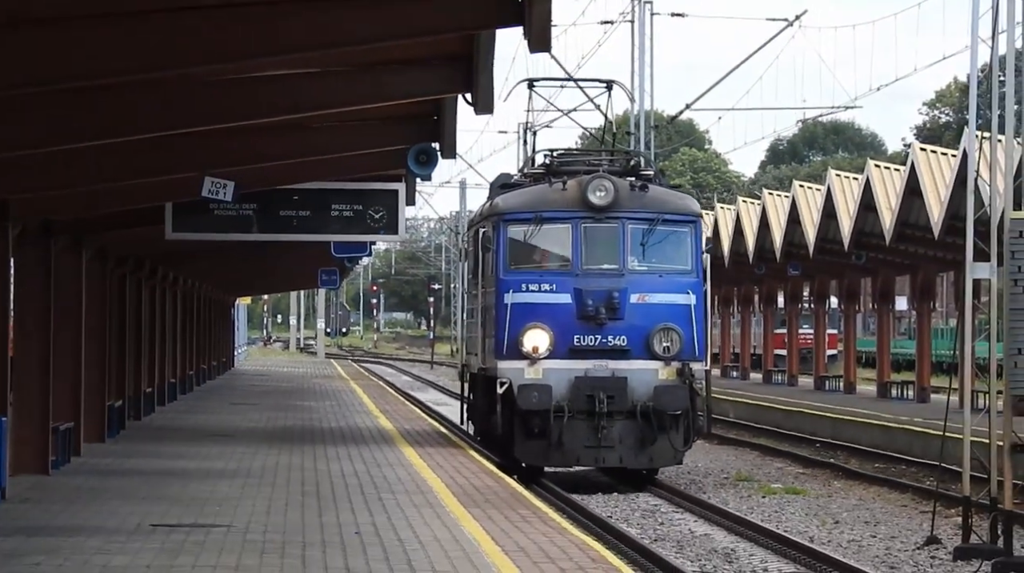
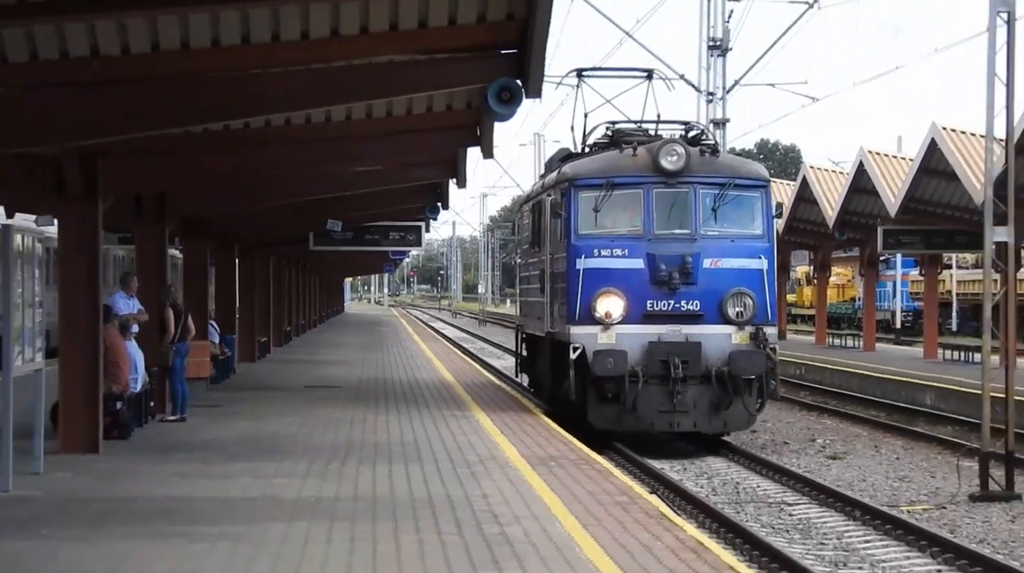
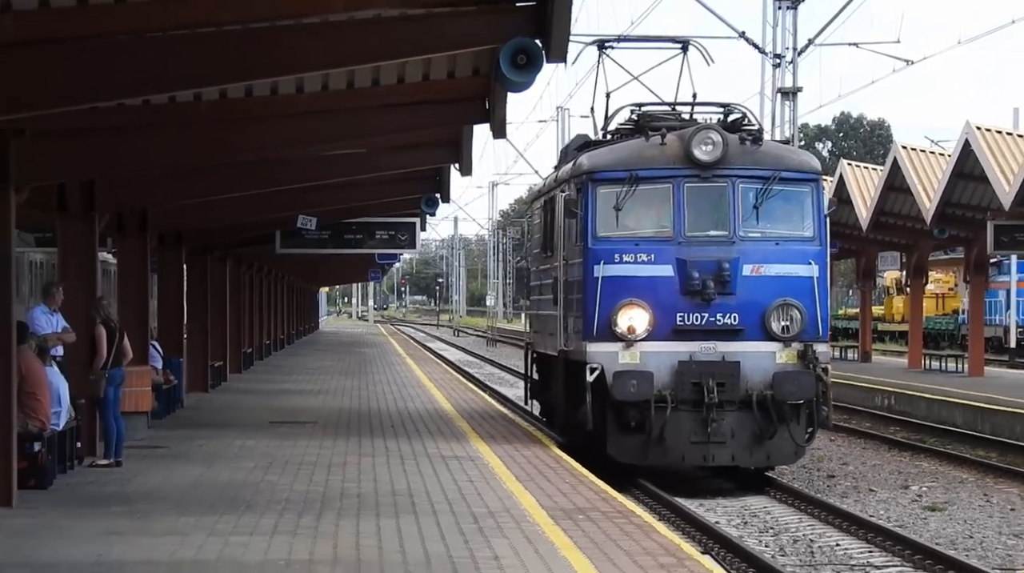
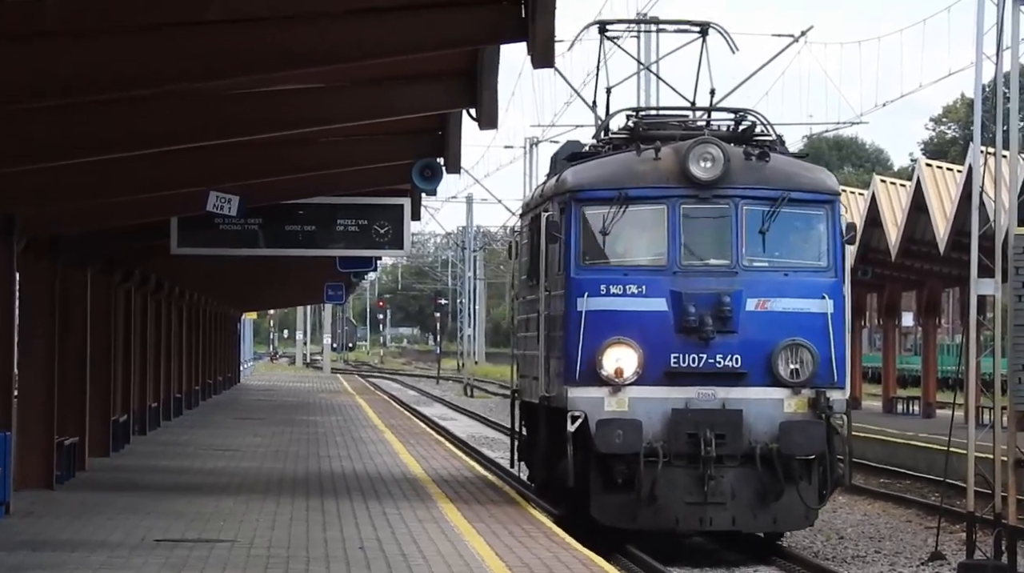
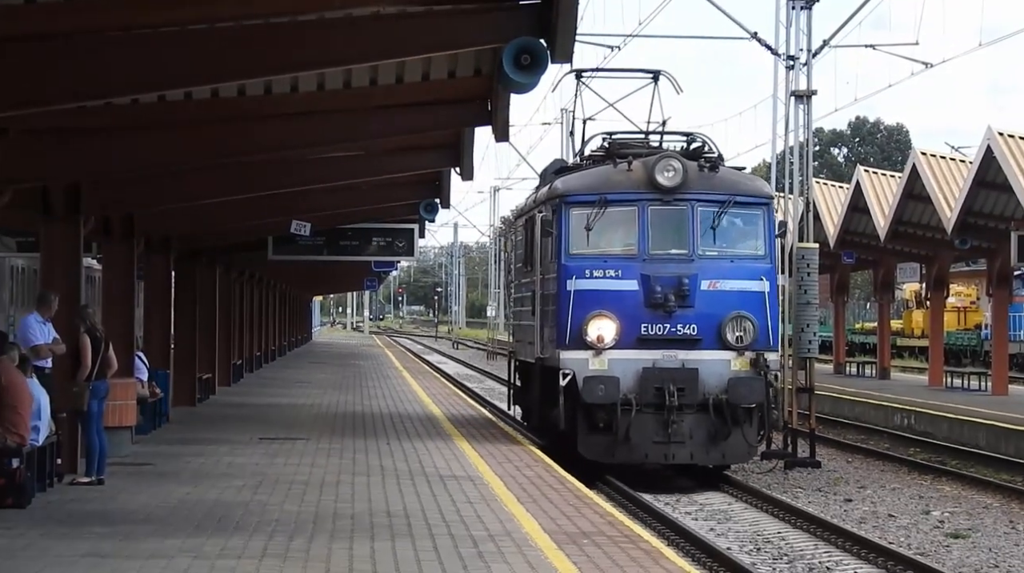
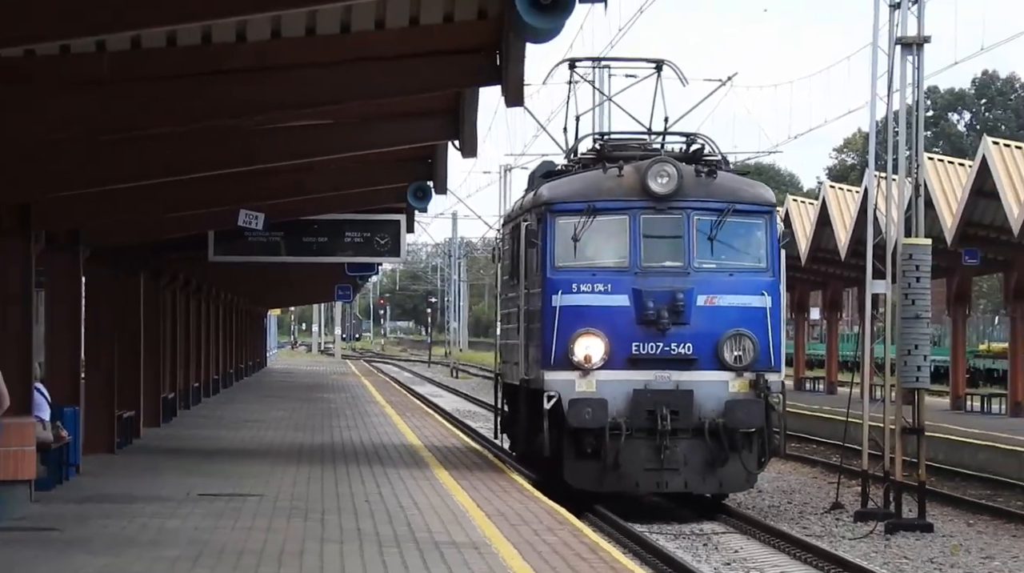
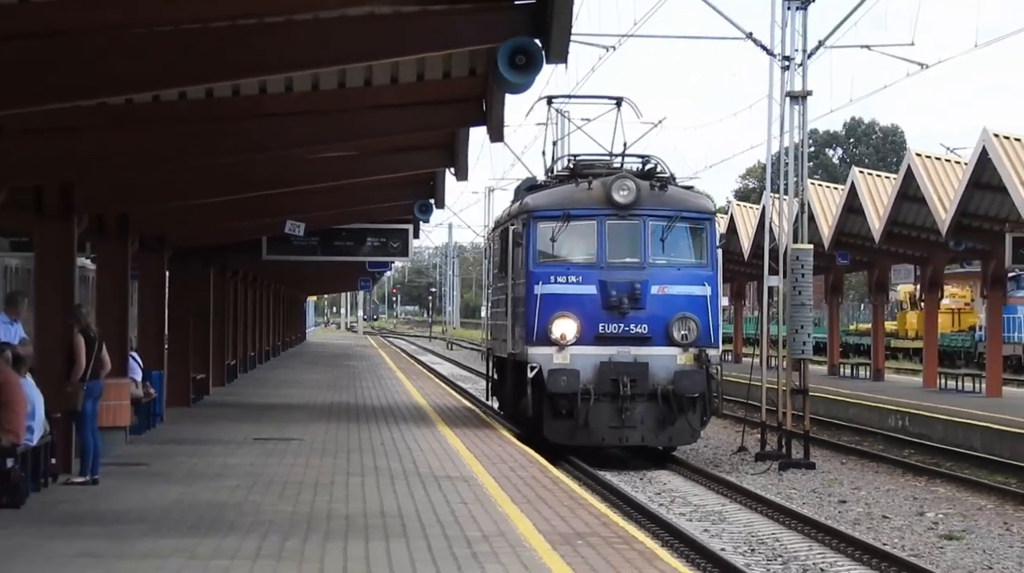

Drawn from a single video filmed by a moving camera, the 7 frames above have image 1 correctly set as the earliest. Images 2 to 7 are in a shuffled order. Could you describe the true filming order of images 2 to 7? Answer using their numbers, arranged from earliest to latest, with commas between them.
4, 6, 7, 5, 3, 2
